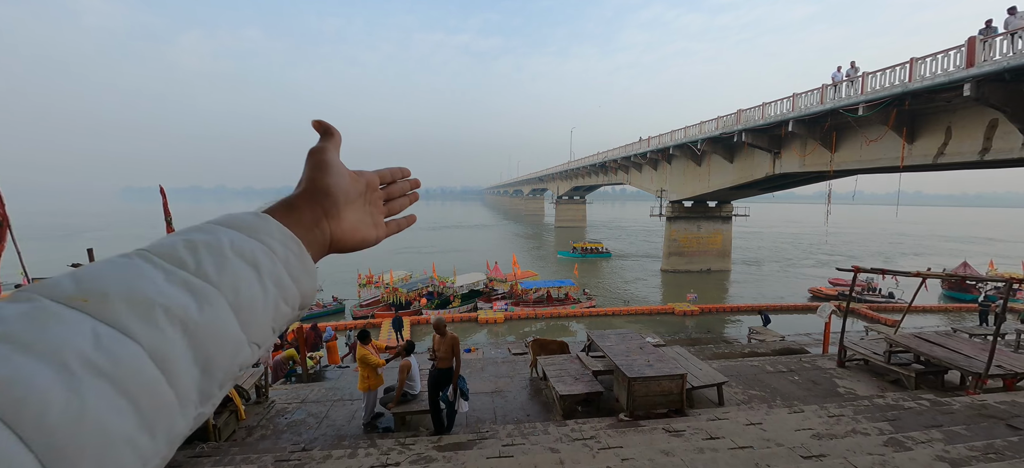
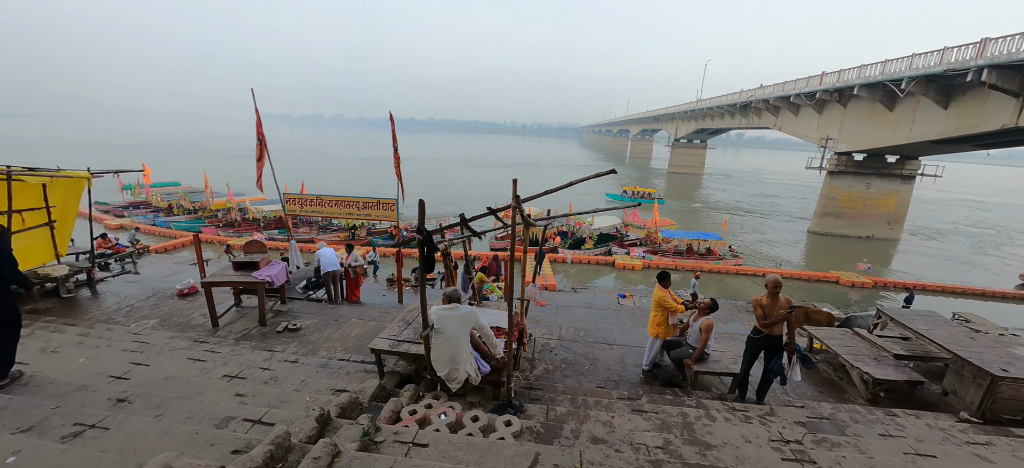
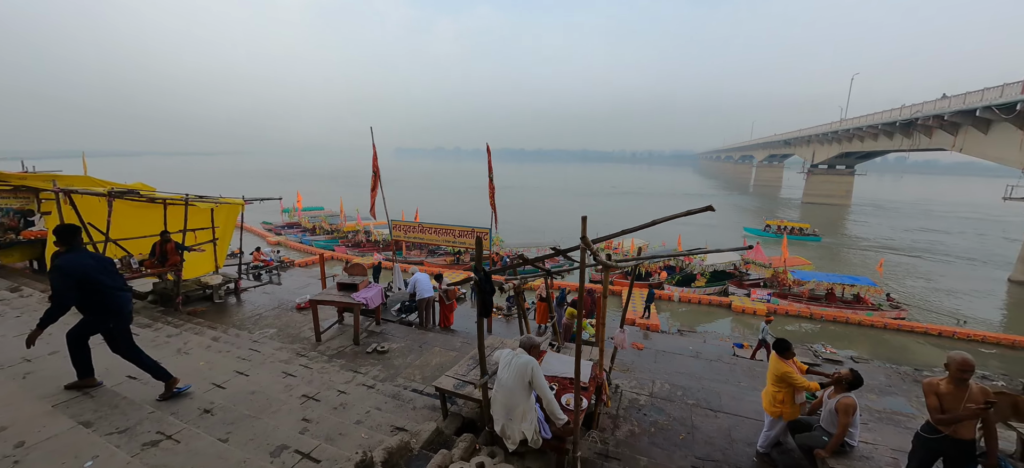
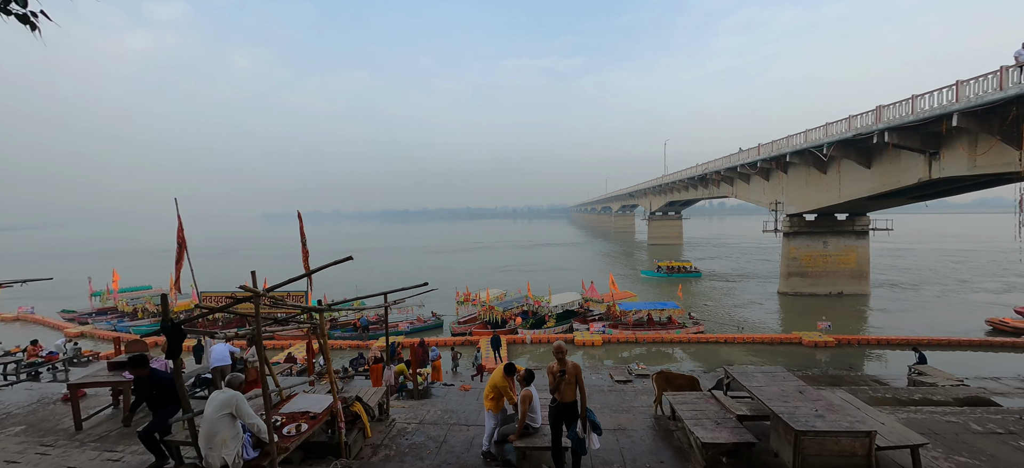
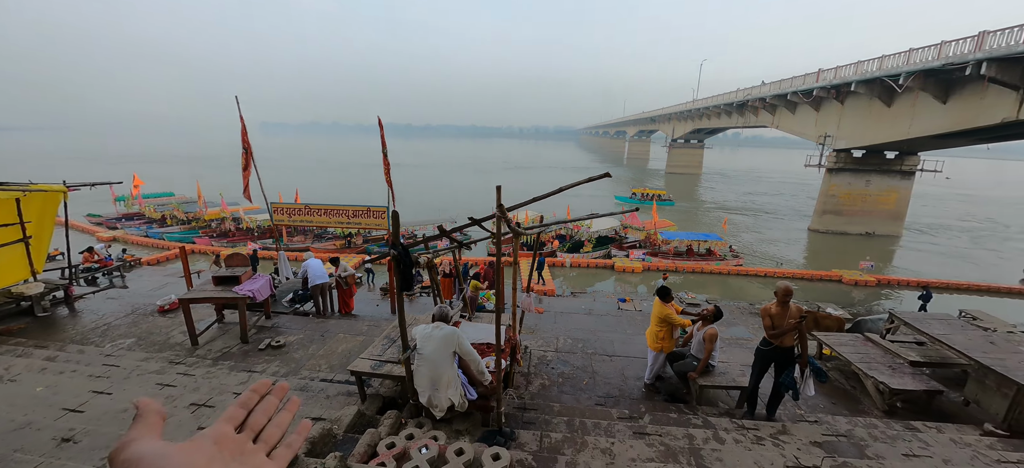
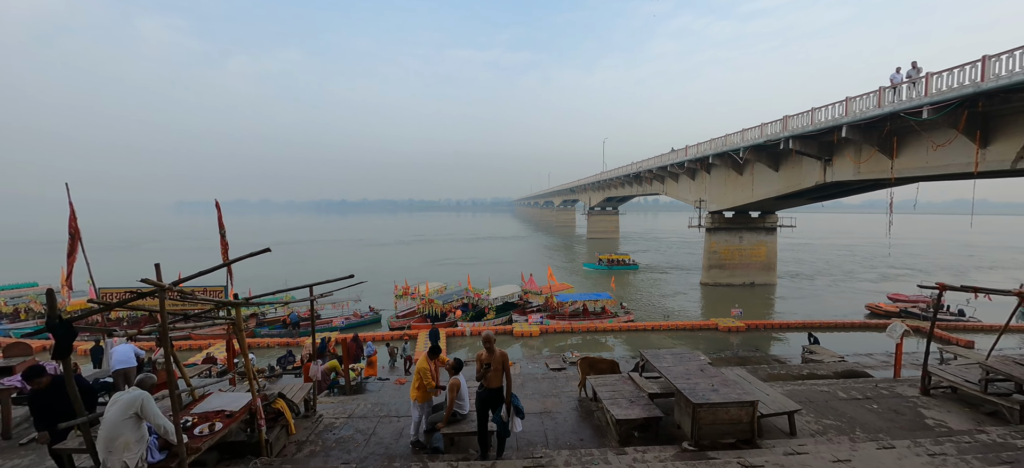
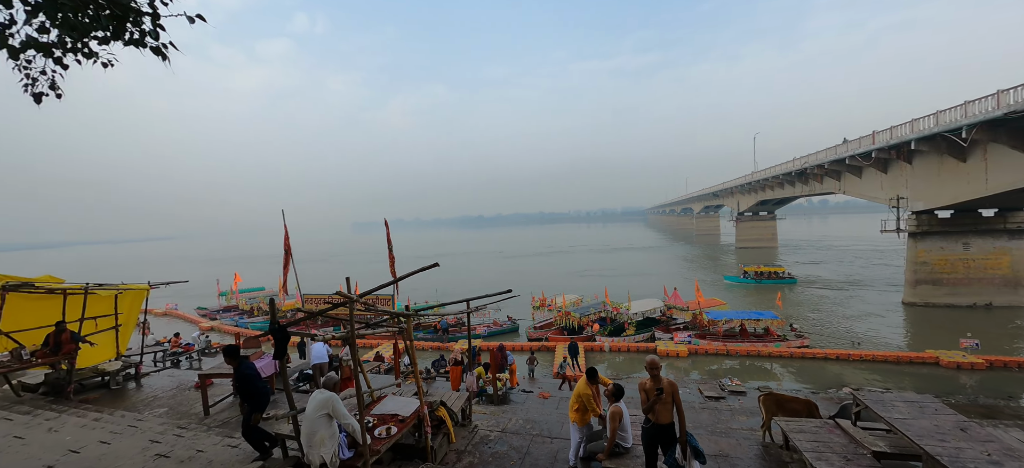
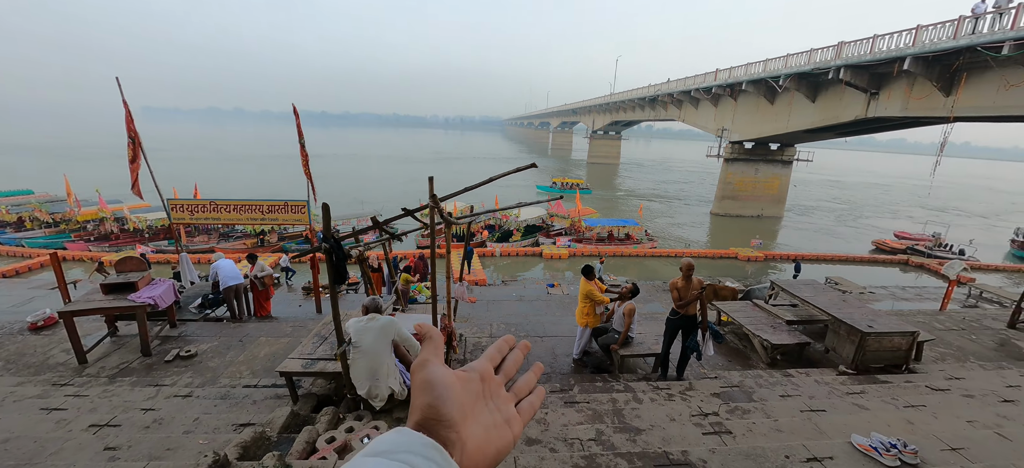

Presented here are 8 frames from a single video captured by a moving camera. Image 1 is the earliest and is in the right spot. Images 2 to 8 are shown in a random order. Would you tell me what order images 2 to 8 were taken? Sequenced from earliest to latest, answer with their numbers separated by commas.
6, 4, 7, 3, 5, 8, 2
